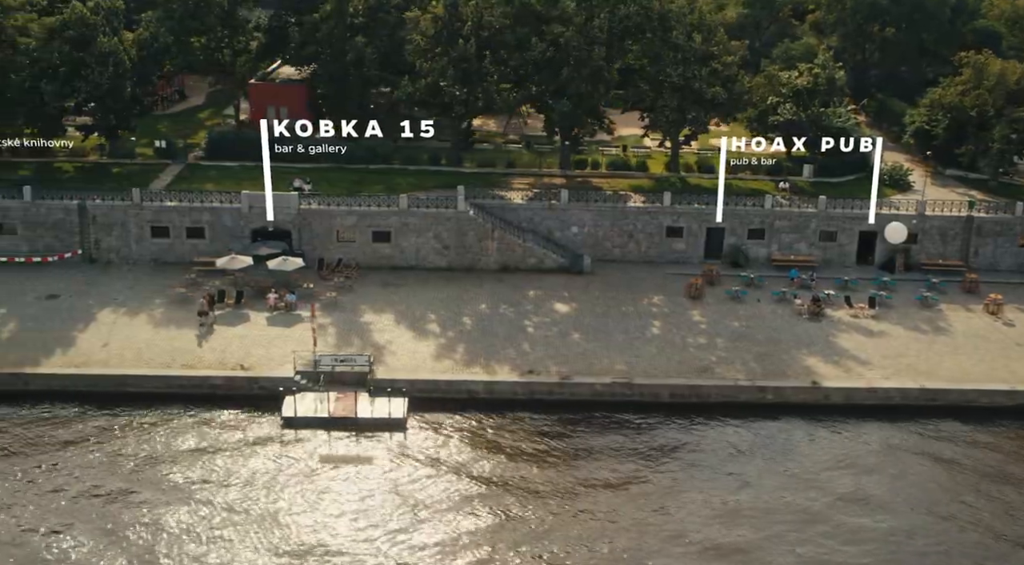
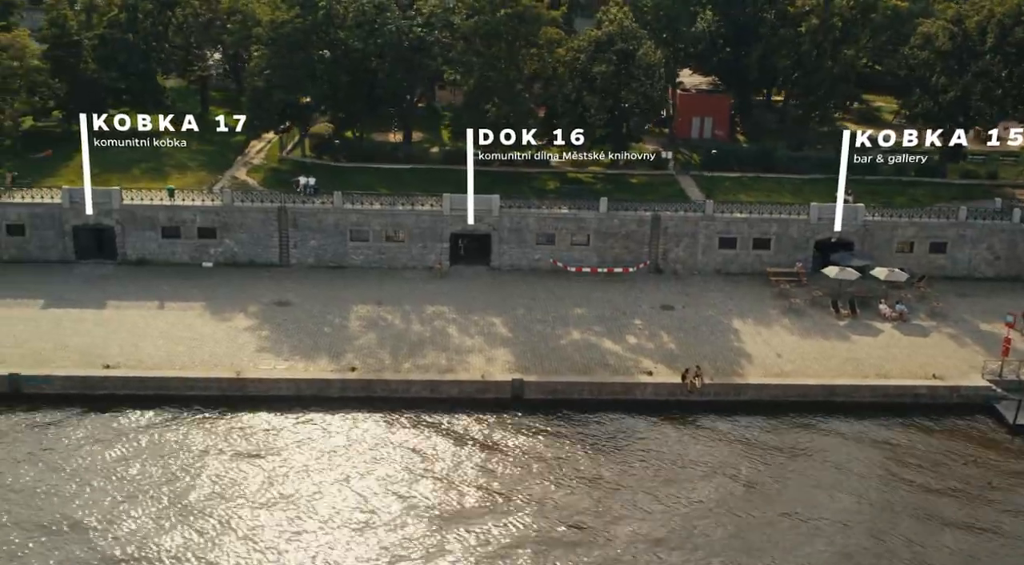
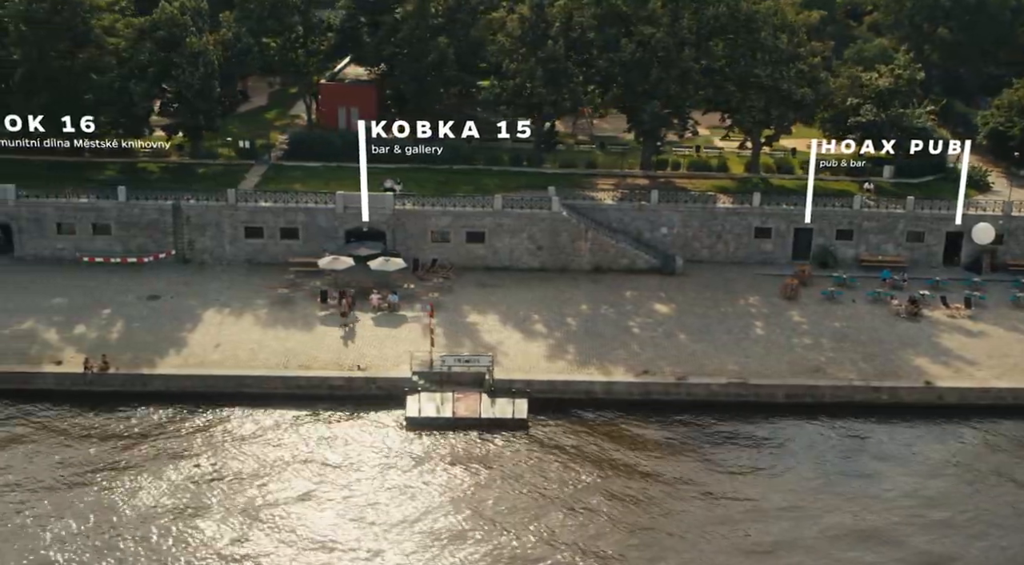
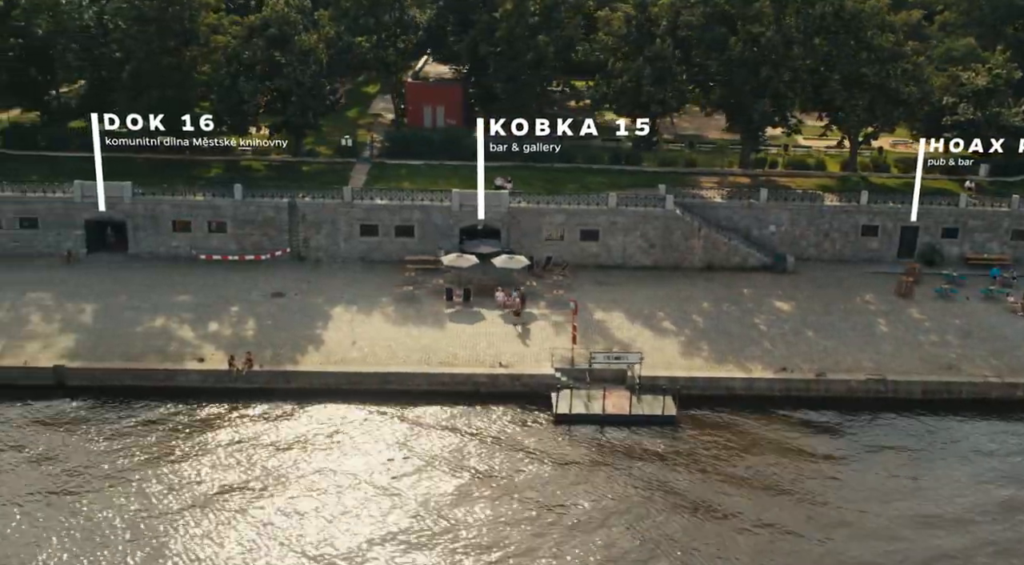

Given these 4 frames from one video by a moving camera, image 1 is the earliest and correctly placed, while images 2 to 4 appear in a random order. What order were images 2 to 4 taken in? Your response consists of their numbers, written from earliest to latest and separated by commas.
3, 4, 2
